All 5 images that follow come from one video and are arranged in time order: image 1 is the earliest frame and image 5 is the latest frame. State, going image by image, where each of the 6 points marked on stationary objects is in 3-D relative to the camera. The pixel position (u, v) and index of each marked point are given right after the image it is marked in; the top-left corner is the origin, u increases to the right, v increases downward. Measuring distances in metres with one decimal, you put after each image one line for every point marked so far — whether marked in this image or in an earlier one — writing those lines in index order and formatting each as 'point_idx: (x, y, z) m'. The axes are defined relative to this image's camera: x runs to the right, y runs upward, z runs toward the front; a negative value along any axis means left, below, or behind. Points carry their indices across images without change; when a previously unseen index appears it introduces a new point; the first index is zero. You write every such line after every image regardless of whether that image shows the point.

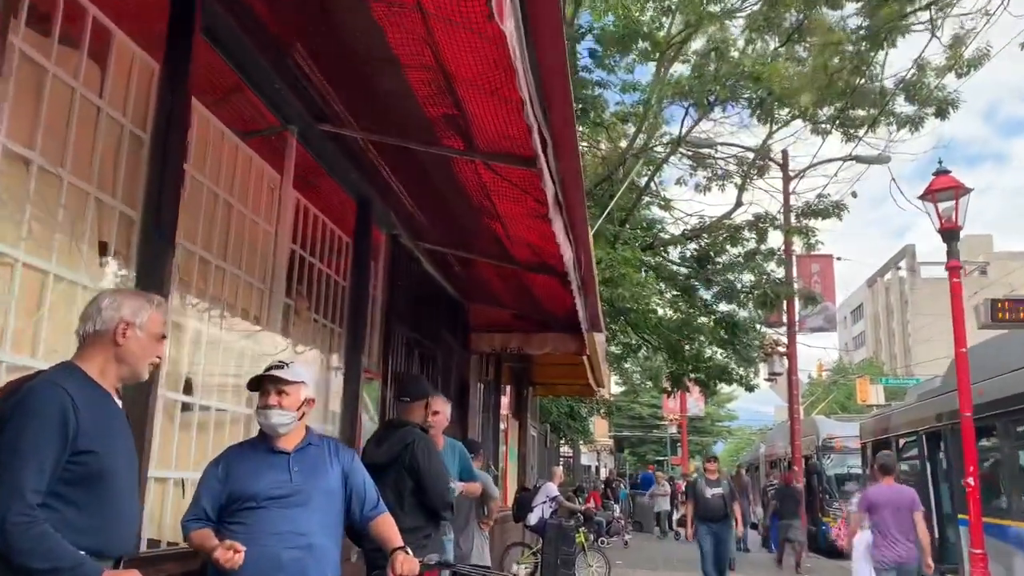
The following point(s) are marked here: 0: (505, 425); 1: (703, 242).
0: (-0.1, -2.0, +12.9) m
1: (+3.7, +0.9, +17.0) m
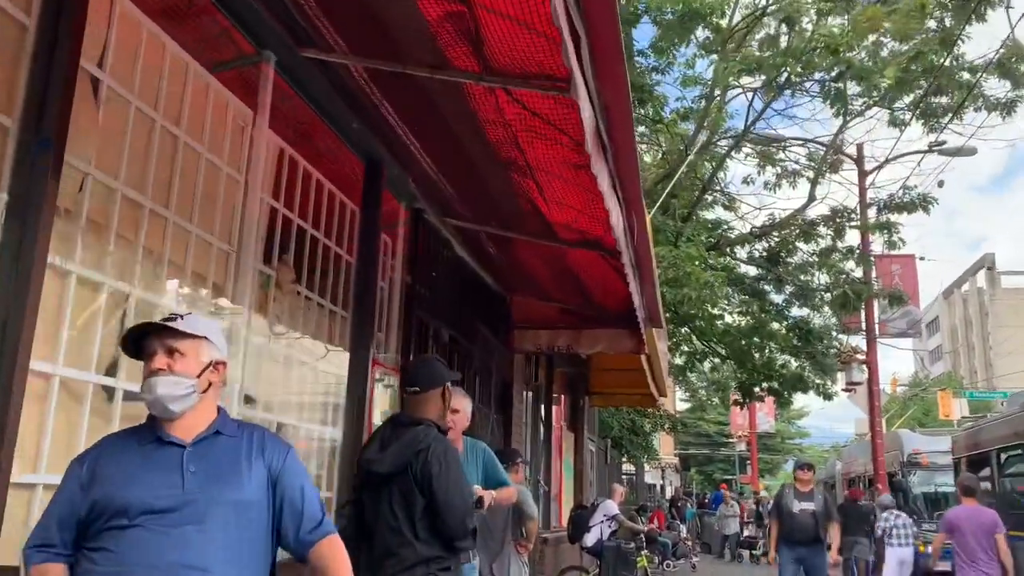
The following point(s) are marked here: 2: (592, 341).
0: (+0.6, -2.0, +11.9) m
1: (+4.7, +0.8, +15.8) m
2: (+0.7, -0.5, +7.8) m
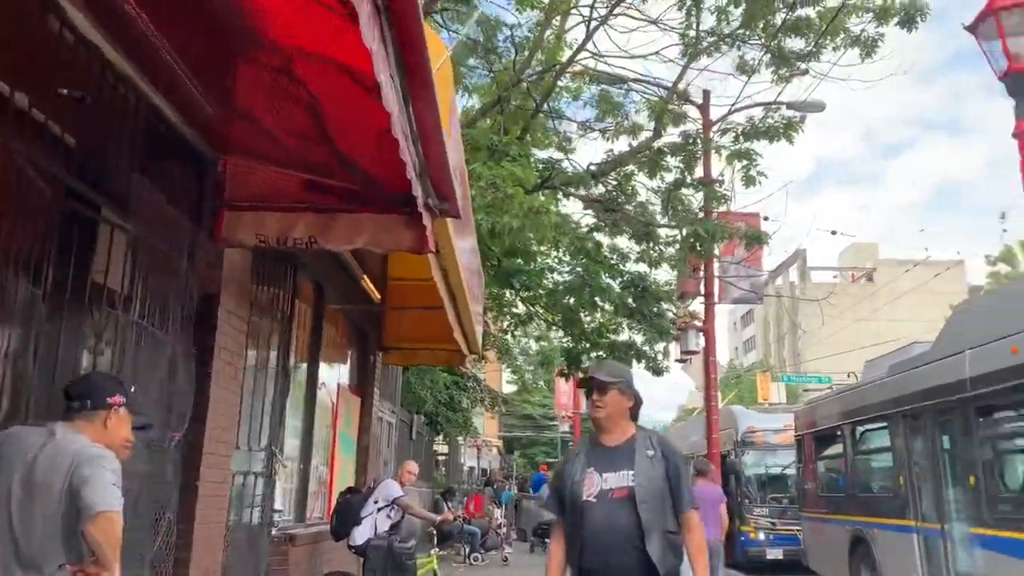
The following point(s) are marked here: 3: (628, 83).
0: (-1.8, -1.2, +9.0) m
1: (+1.6, +1.6, +13.5) m
2: (-1.0, +0.3, +5.0) m
3: (+2.2, +3.9, +16.4) m
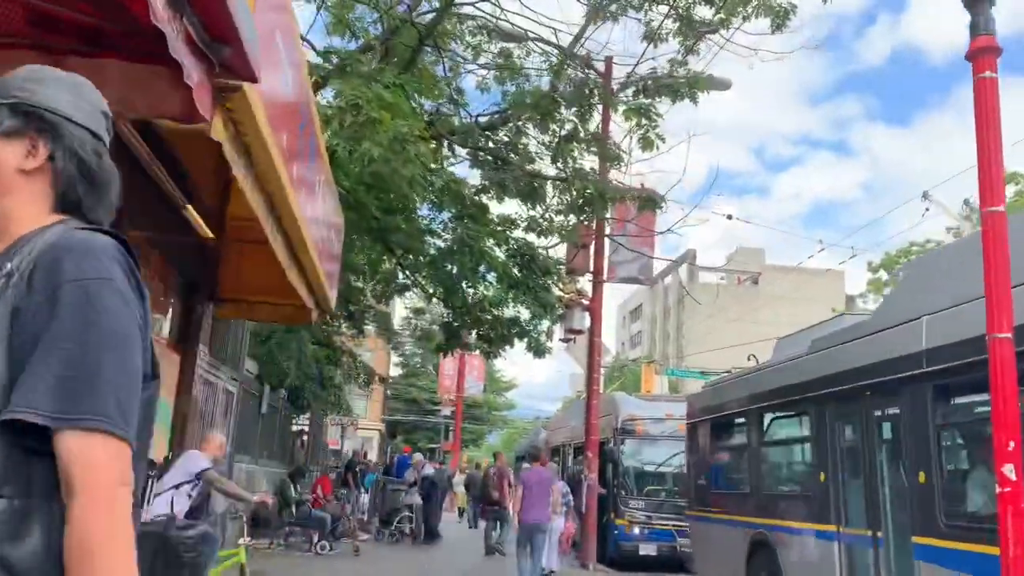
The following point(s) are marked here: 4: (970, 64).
0: (-3.2, -0.5, +7.3) m
1: (-0.2, +2.1, +12.2) m
2: (-1.7, +0.8, +3.4) m
3: (+0.3, +4.4, +15.2) m
4: (+2.4, +1.2, +4.6) m
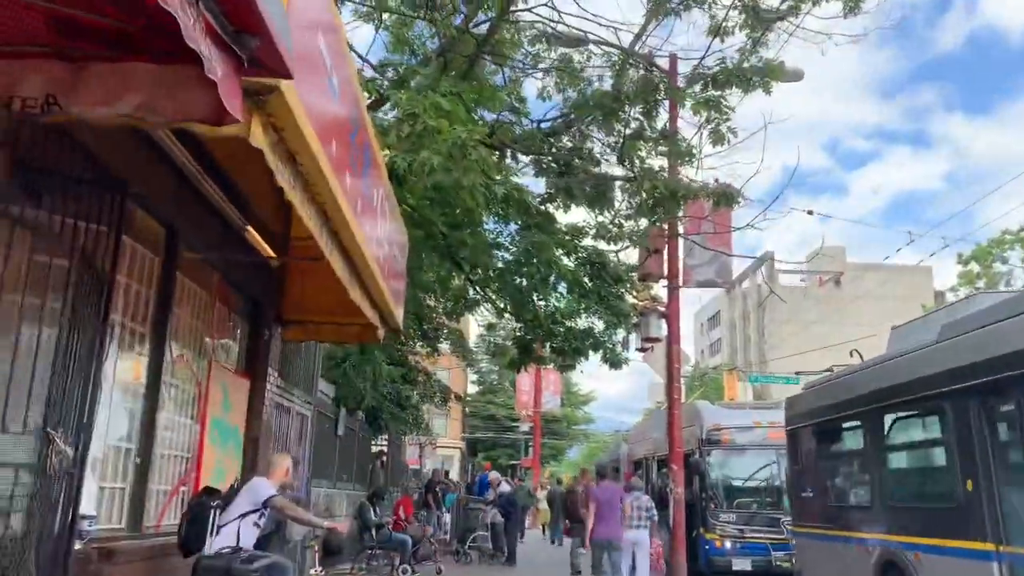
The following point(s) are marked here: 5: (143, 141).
0: (-2.5, -0.8, +7.2) m
1: (+0.7, +2.0, +11.9) m
2: (-1.5, +0.7, +3.2) m
3: (+1.3, +4.2, +14.8) m
4: (+2.7, +1.3, +4.1) m
5: (-2.3, +0.9, +5.5) m
